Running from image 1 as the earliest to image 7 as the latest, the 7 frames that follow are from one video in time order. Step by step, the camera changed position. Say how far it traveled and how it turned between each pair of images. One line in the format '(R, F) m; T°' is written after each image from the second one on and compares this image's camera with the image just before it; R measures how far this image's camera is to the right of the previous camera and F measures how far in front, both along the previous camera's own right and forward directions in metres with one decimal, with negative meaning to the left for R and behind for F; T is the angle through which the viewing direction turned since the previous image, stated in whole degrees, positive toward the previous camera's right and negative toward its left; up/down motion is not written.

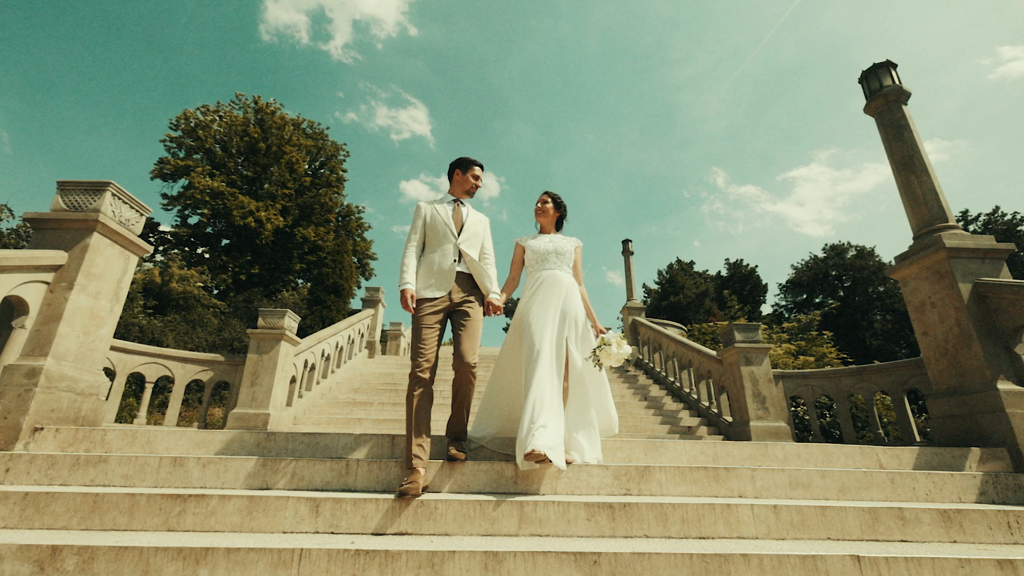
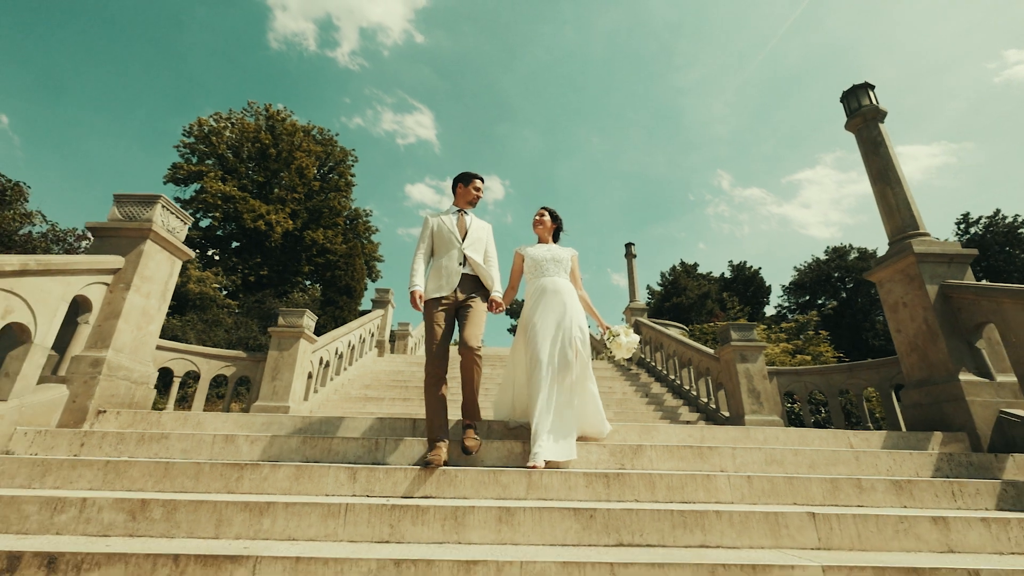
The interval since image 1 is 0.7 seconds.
(0.0, -0.4) m; -1°
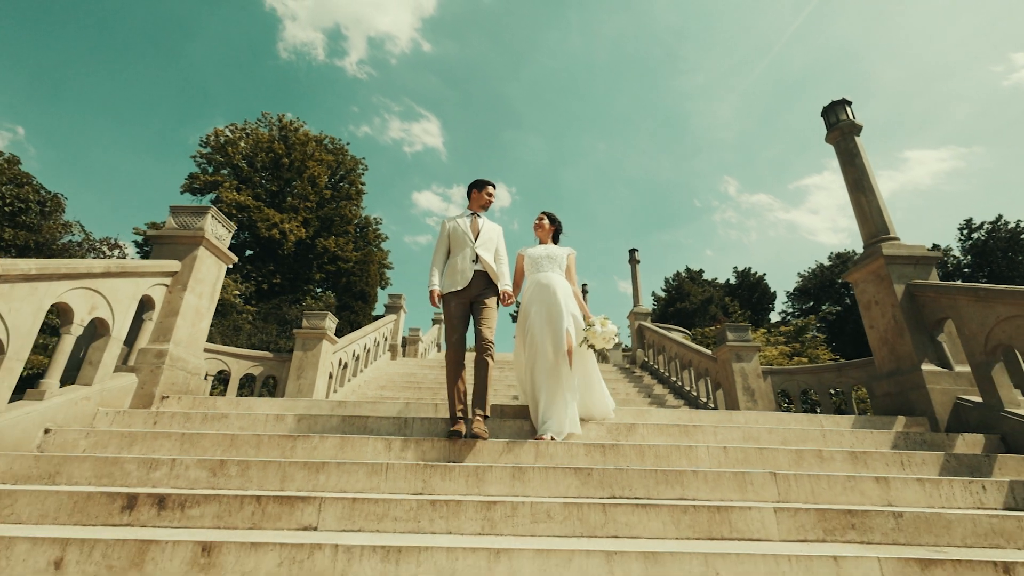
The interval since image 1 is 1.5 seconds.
(0.0, -0.5) m; -1°
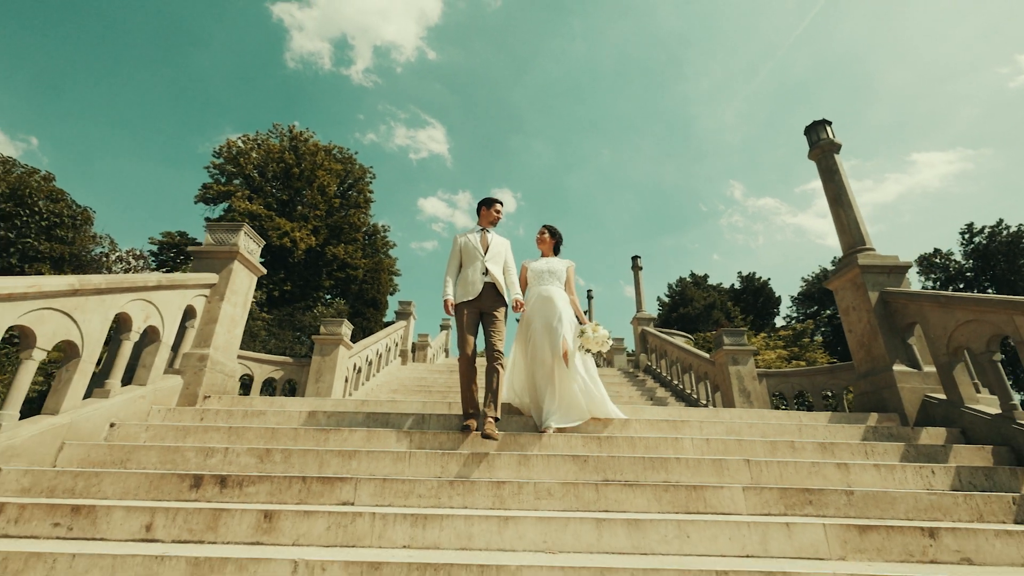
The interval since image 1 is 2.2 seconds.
(0.0, -0.4) m; -1°
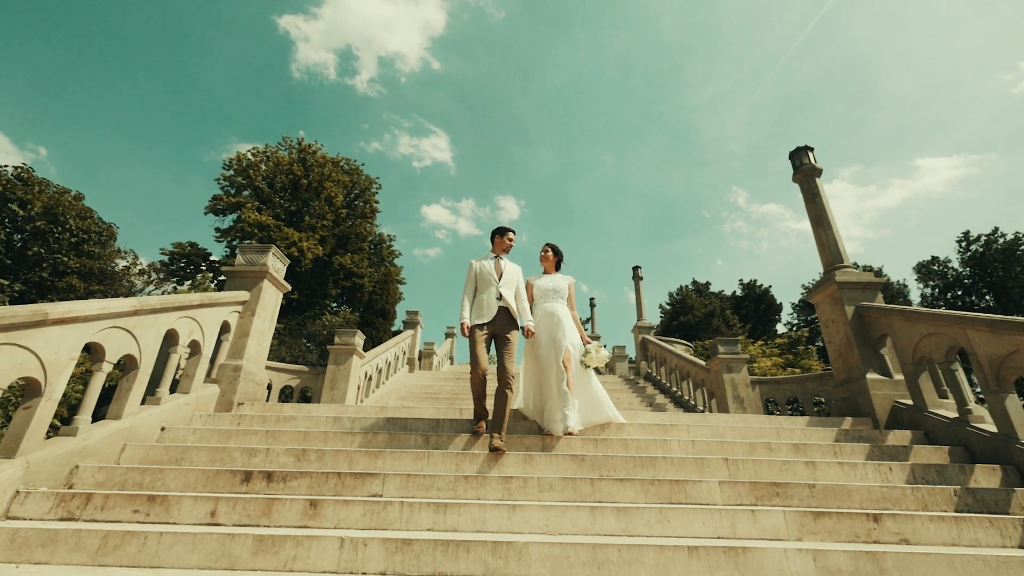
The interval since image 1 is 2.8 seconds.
(0.0, -0.5) m; 0°
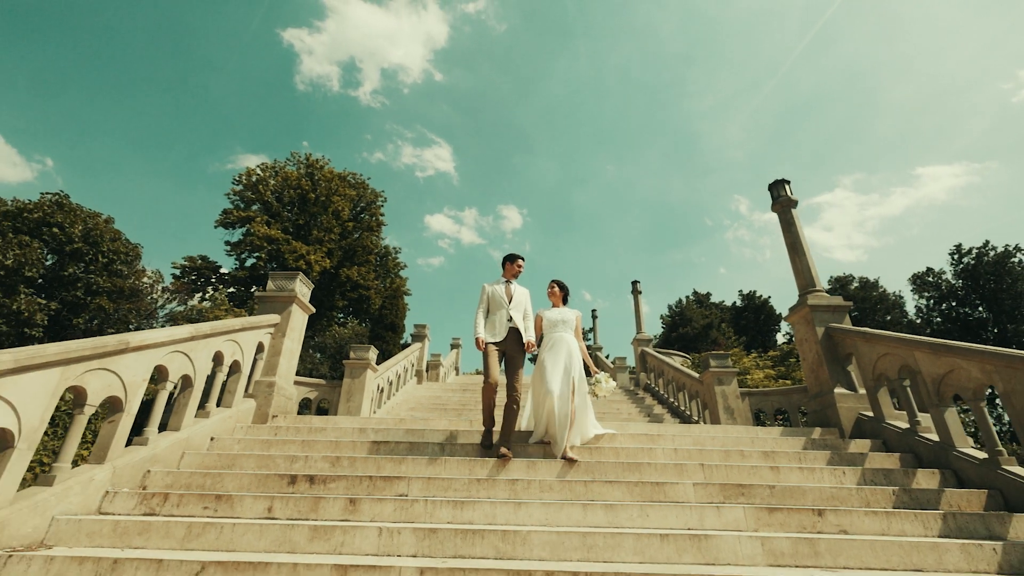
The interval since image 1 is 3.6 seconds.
(0.0, -0.6) m; 0°
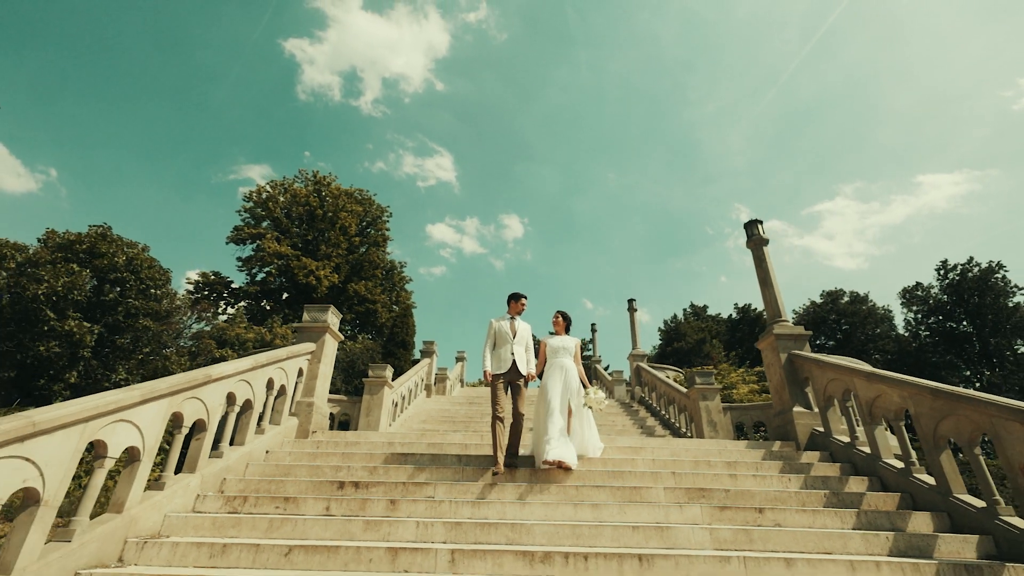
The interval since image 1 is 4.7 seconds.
(0.0, -1.0) m; 0°
